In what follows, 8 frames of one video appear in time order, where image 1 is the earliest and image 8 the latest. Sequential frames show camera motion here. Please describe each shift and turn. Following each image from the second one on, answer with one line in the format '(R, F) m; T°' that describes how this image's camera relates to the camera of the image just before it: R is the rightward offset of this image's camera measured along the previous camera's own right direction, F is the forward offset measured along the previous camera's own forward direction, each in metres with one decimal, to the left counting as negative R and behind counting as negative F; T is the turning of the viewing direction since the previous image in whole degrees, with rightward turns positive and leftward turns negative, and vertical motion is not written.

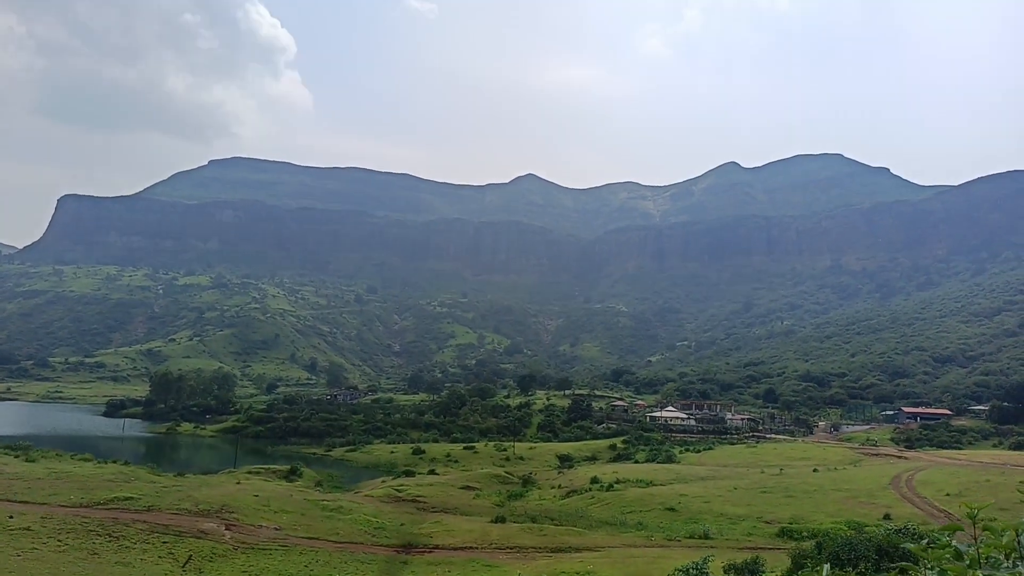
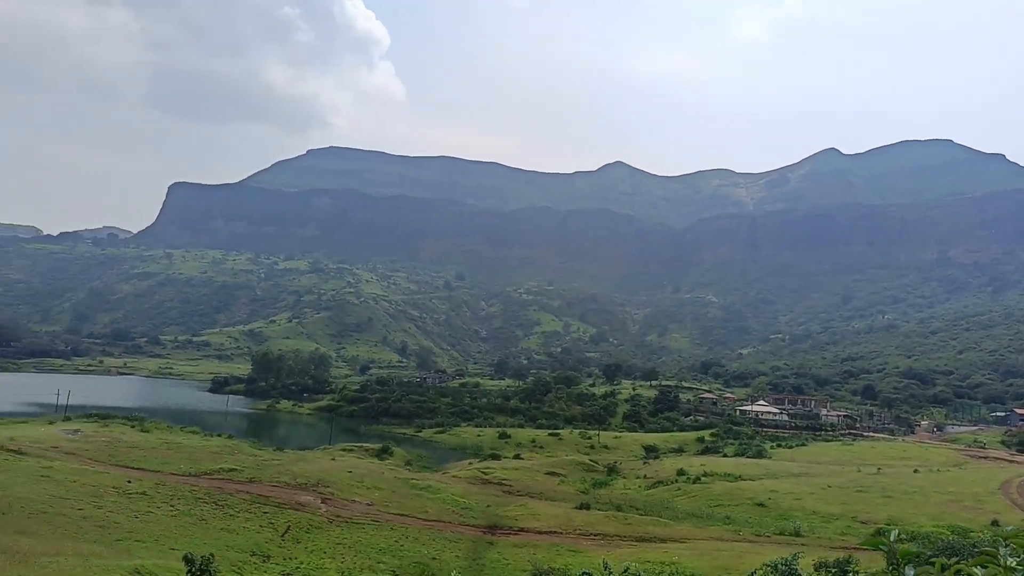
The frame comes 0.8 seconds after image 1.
(-0.1, -0.8) m; -6°
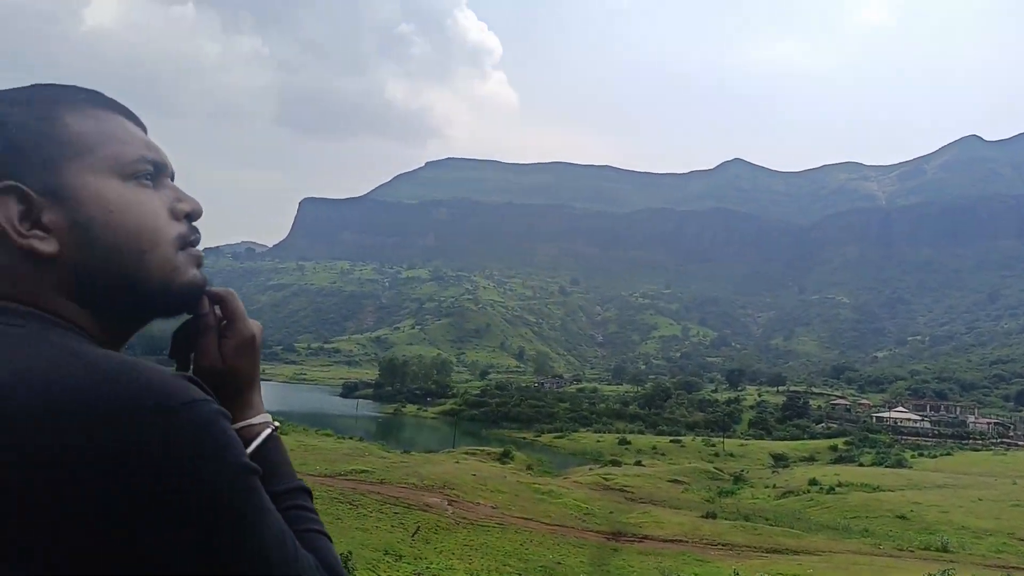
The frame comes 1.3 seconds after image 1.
(-0.5, -0.4) m; -9°
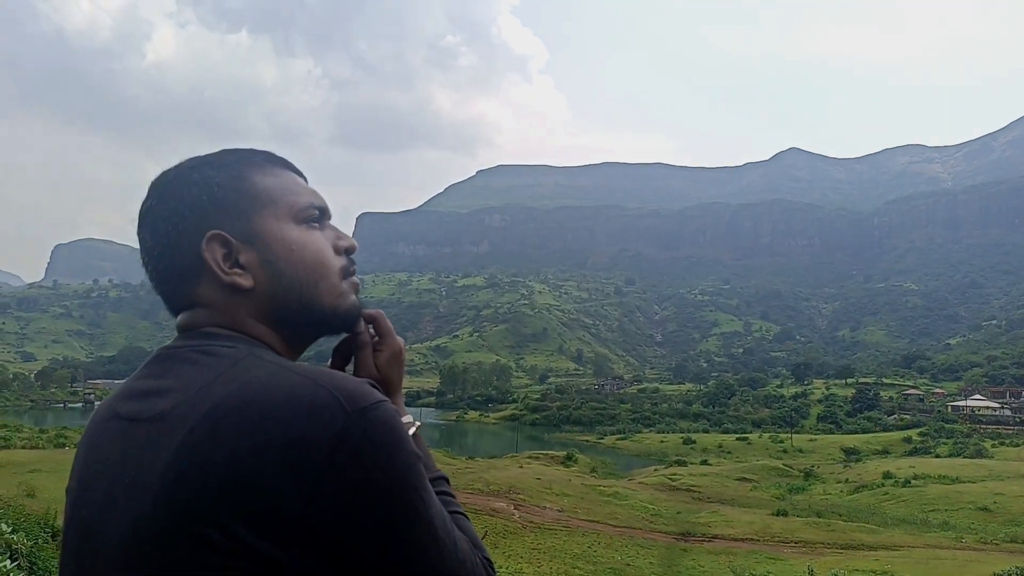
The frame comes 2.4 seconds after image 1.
(-0.1, -0.9) m; -4°
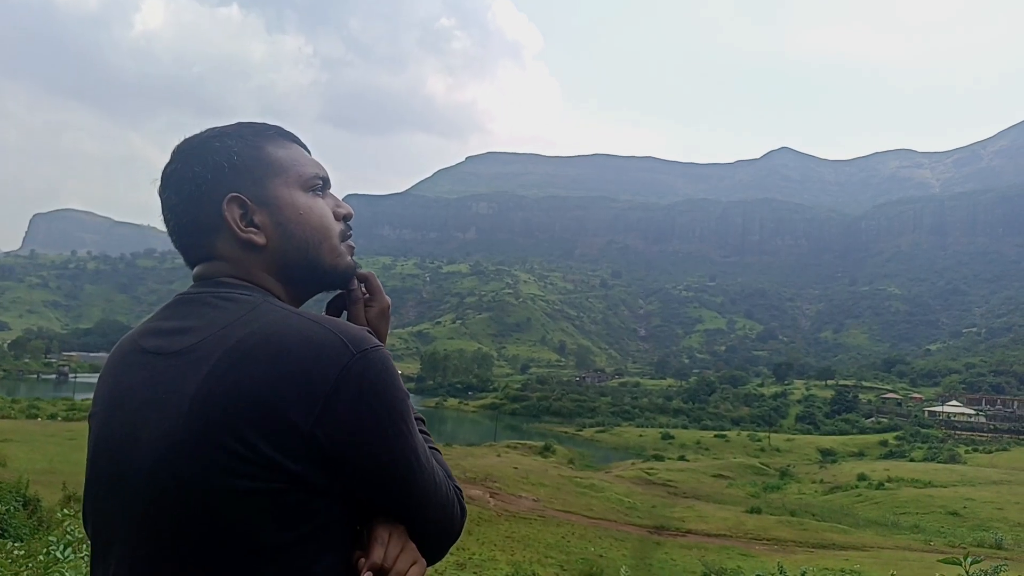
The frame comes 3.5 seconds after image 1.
(+0.3, +0.8) m; +1°
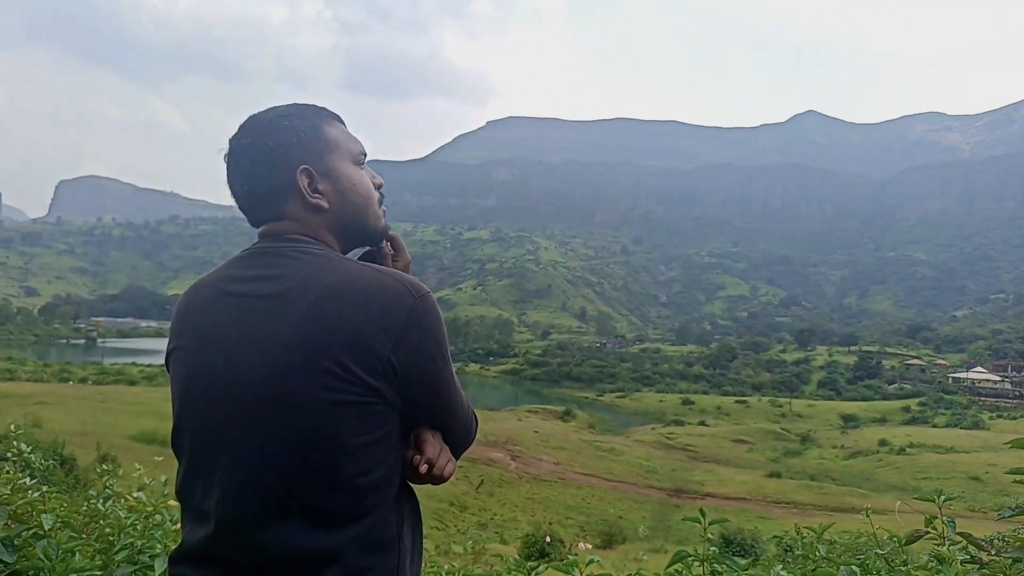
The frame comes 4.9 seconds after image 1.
(0.0, -0.4) m; -2°
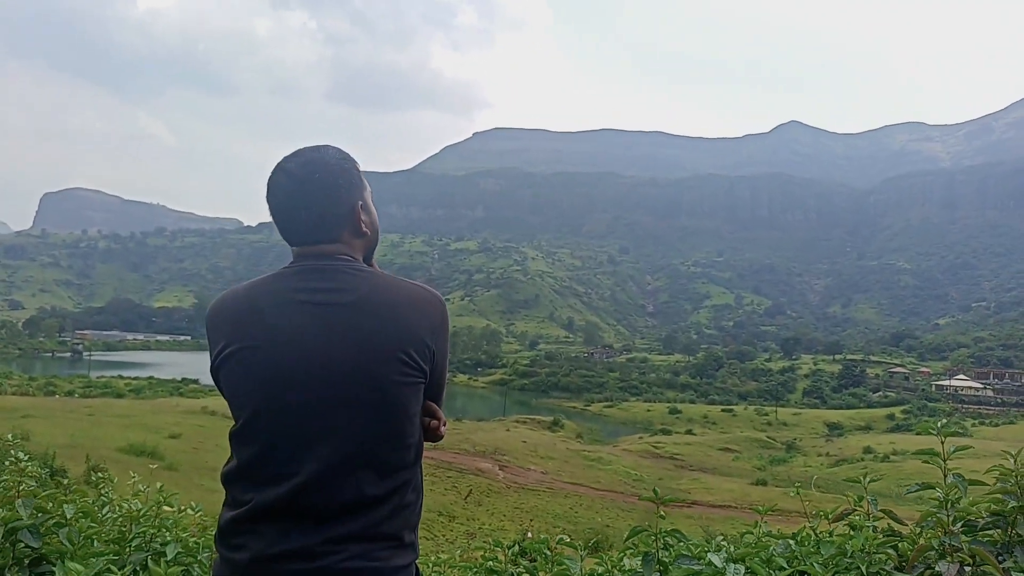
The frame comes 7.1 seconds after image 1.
(0.0, -1.2) m; +1°
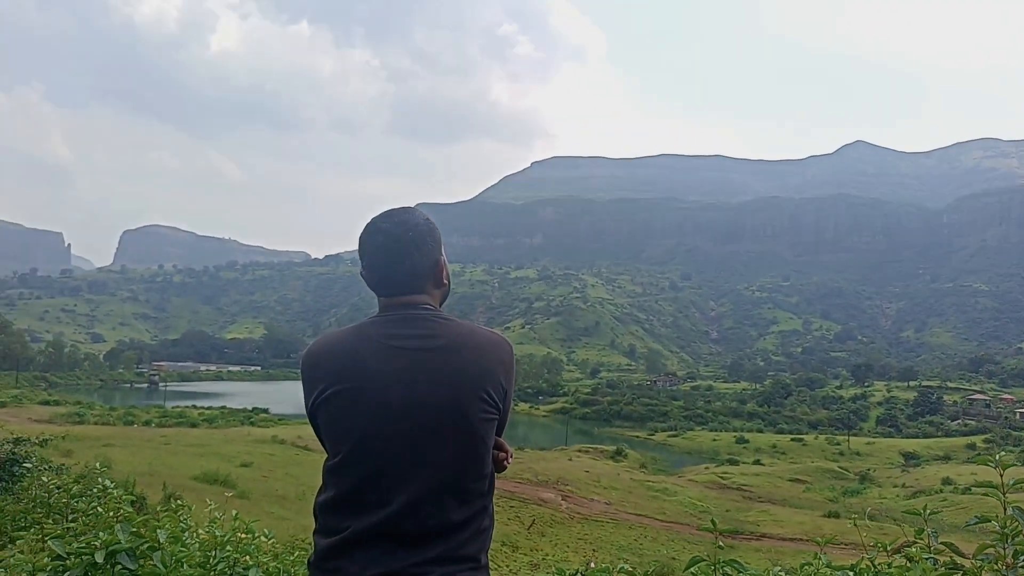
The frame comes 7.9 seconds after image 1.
(0.0, -0.7) m; -4°
